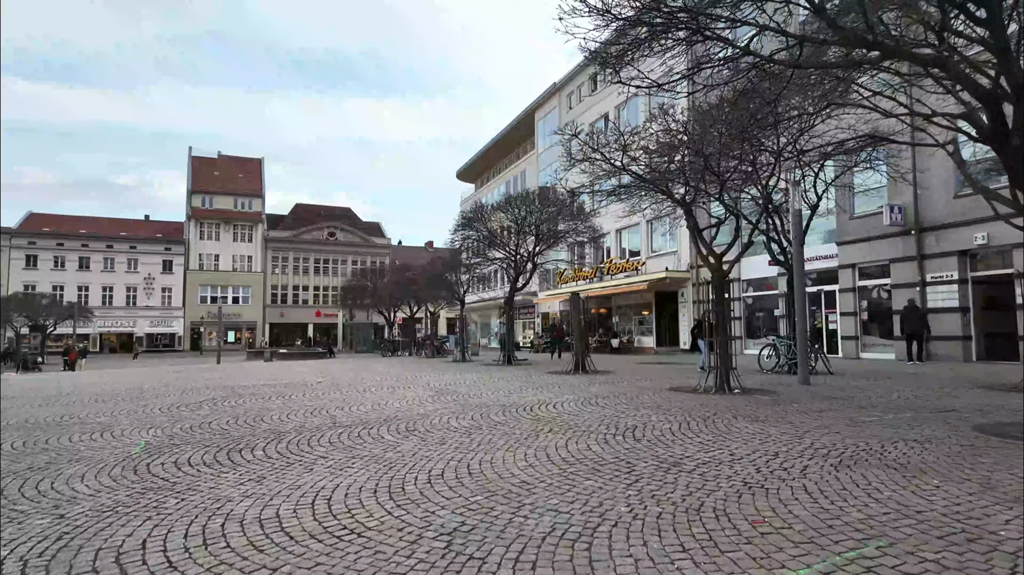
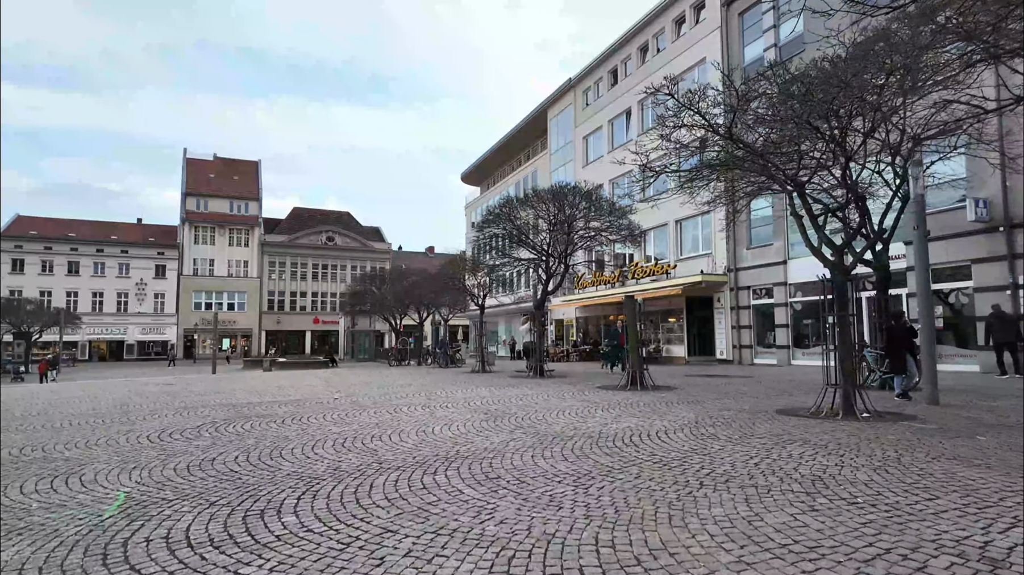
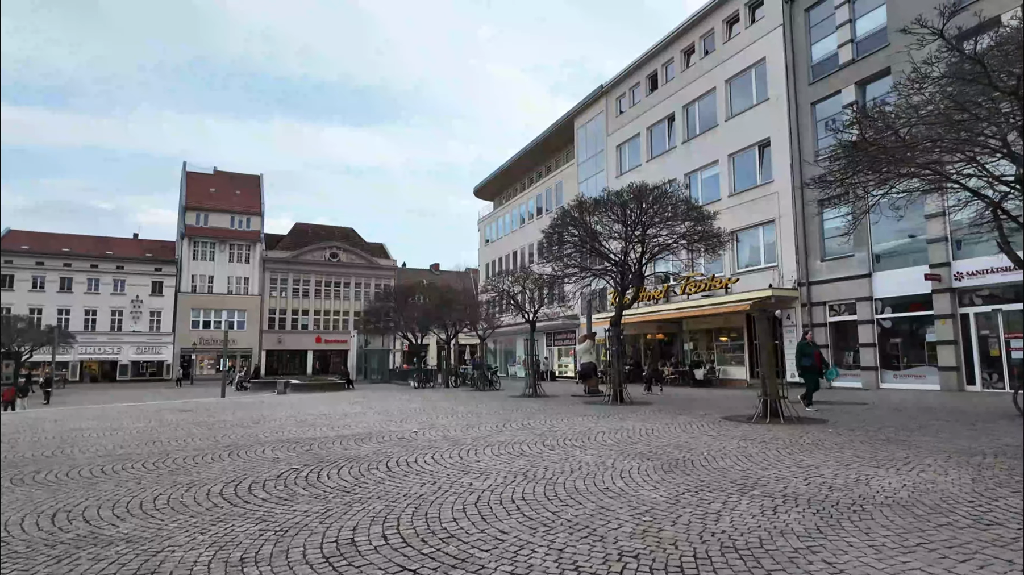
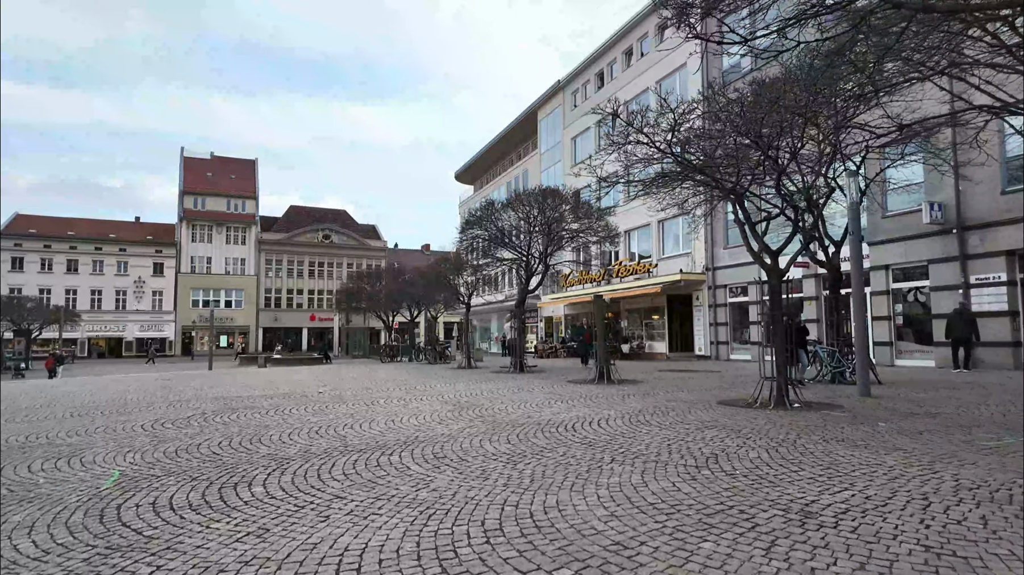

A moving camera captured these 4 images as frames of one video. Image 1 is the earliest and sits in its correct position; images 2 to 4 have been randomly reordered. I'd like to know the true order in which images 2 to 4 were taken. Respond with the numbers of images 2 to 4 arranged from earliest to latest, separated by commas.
4, 2, 3
